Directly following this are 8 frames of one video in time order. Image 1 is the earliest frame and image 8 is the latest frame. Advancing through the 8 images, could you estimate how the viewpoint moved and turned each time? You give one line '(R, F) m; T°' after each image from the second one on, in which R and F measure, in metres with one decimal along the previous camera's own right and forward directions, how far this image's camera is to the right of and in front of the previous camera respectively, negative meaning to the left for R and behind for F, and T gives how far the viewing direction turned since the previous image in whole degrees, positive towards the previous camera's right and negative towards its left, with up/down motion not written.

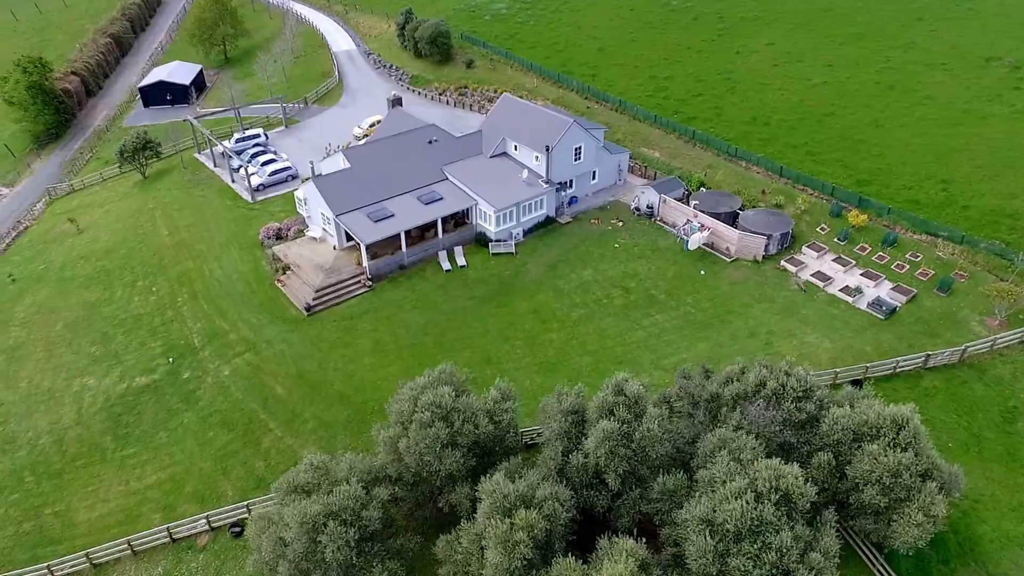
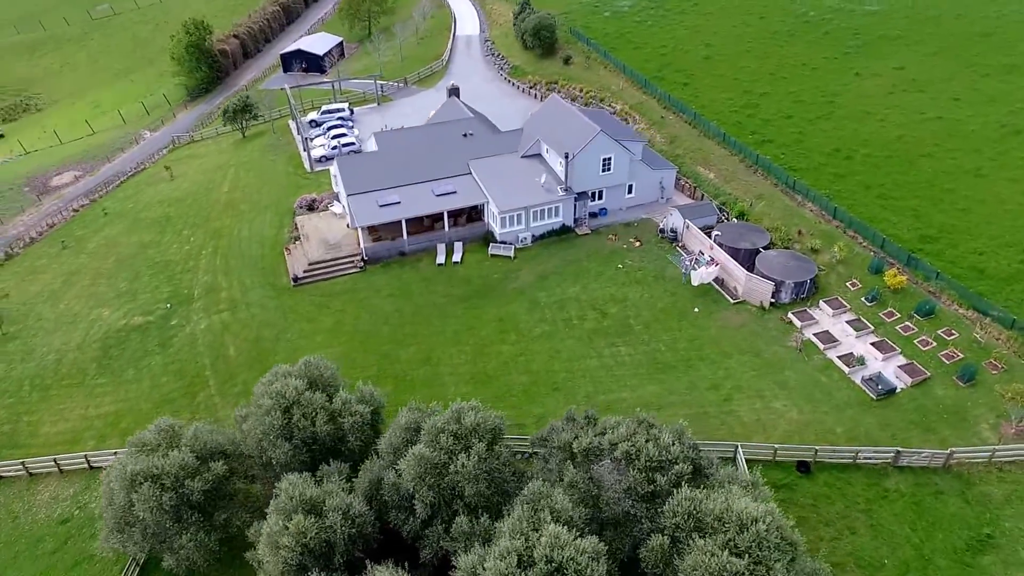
(+9.6, +1.8) m; -13°
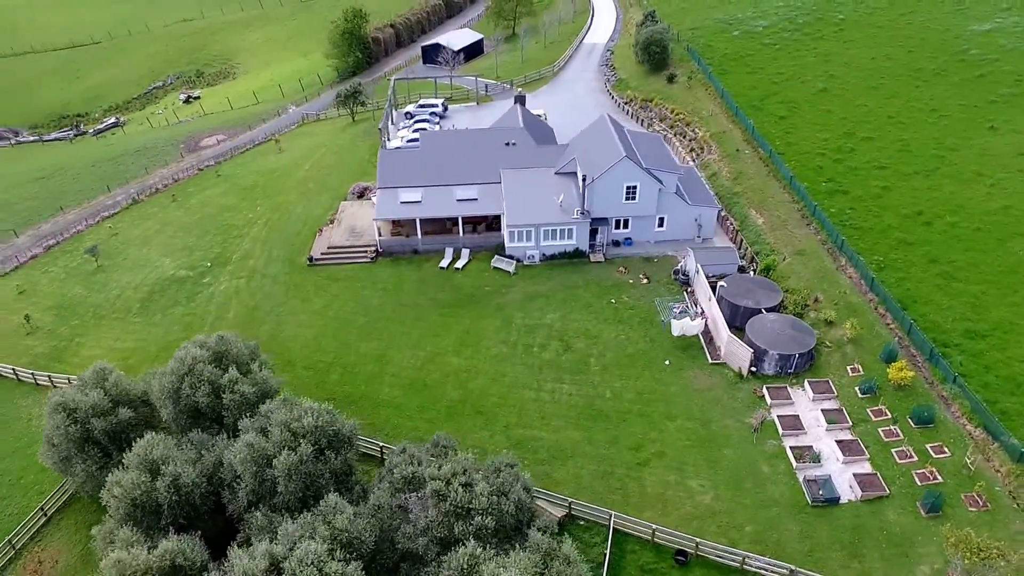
(+10.1, +1.5) m; -15°
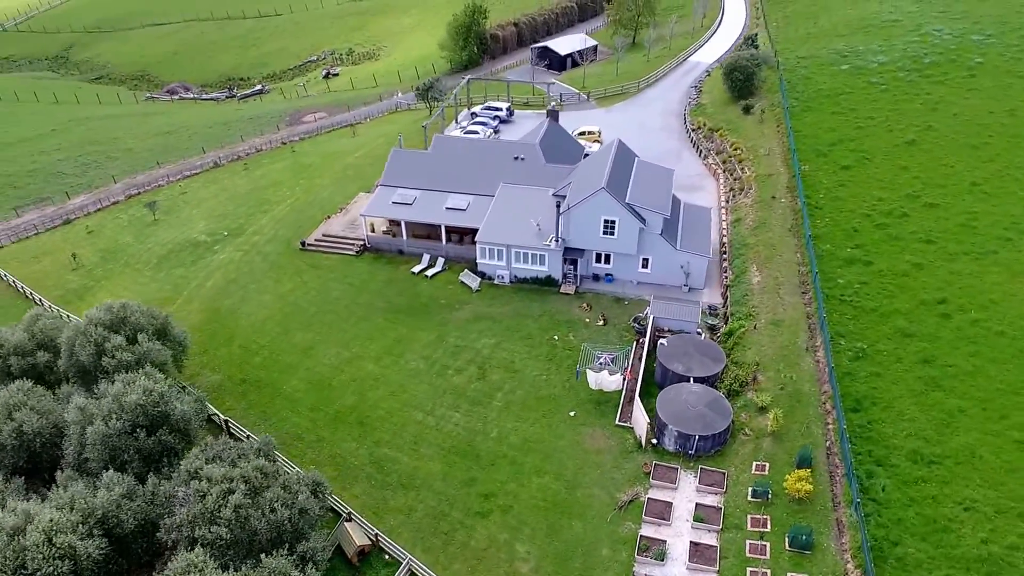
(+11.1, +2.1) m; -13°
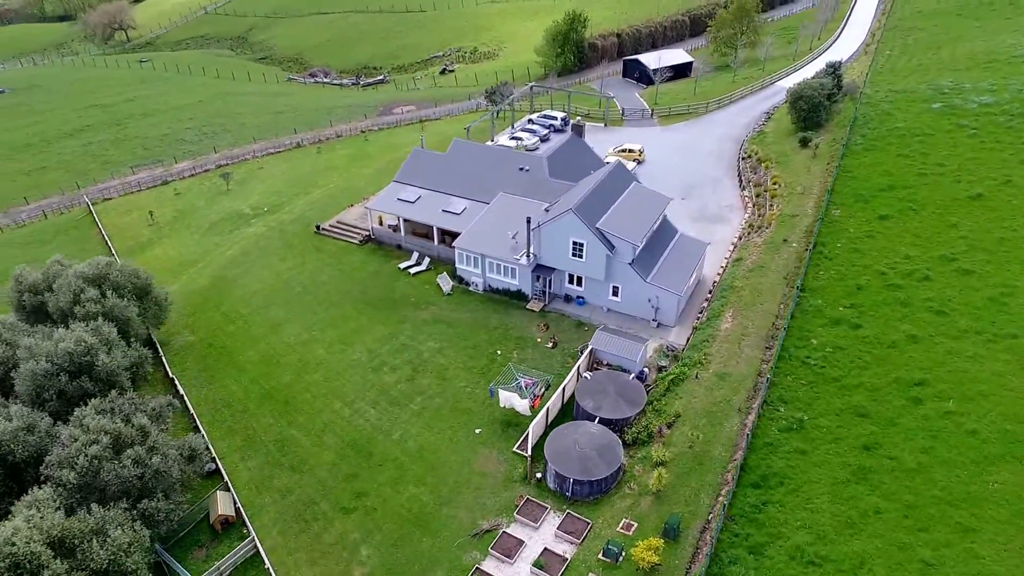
(+9.4, +1.4) m; -11°
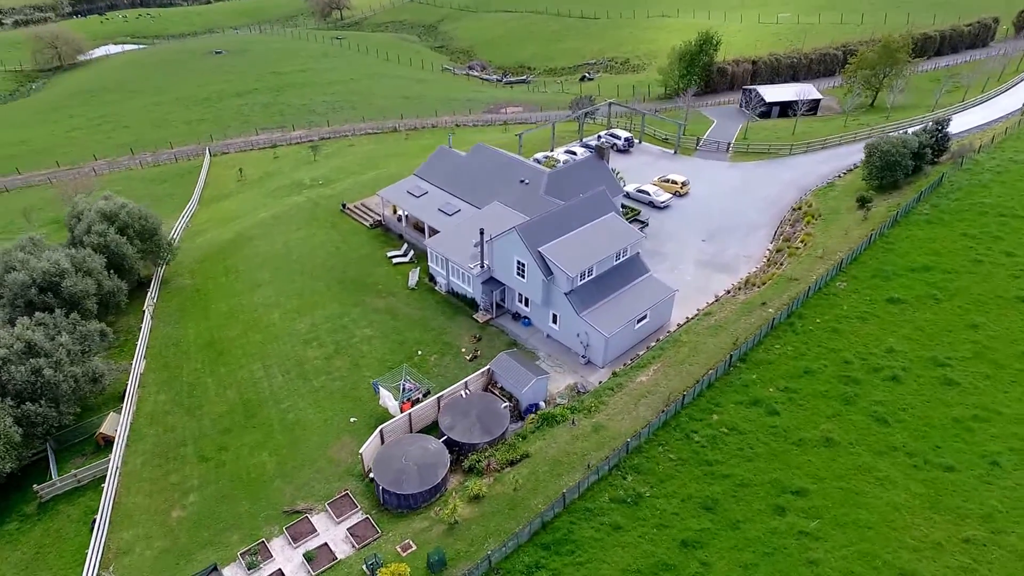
(+11.7, +1.6) m; -14°
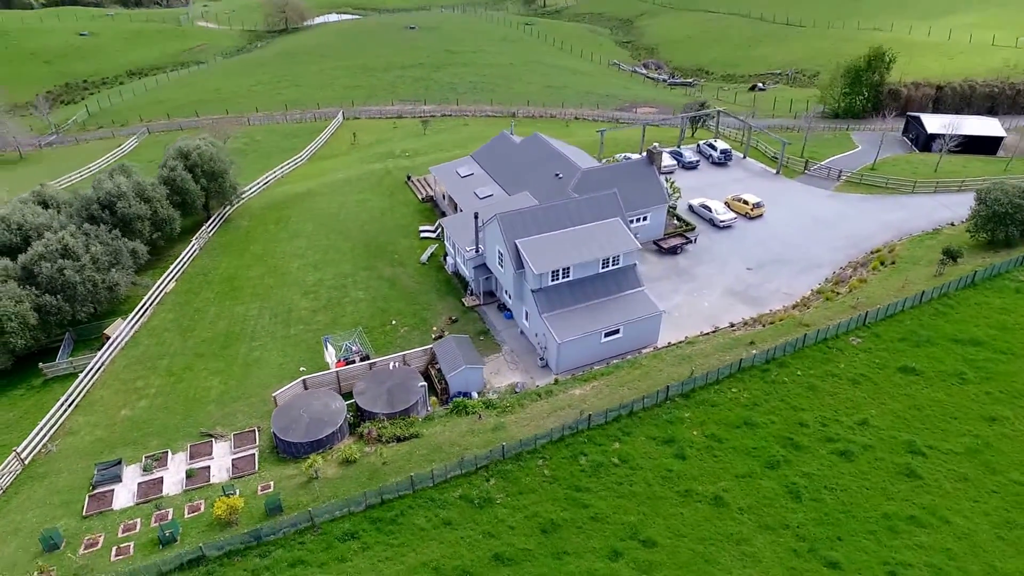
(+10.3, +1.6) m; -15°
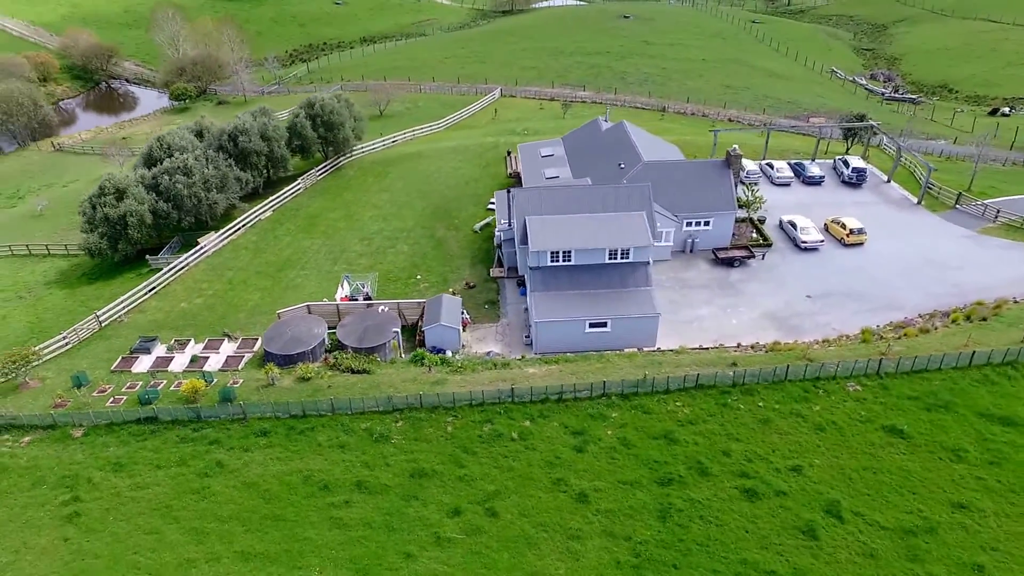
(+10.4, +0.6) m; -17°
